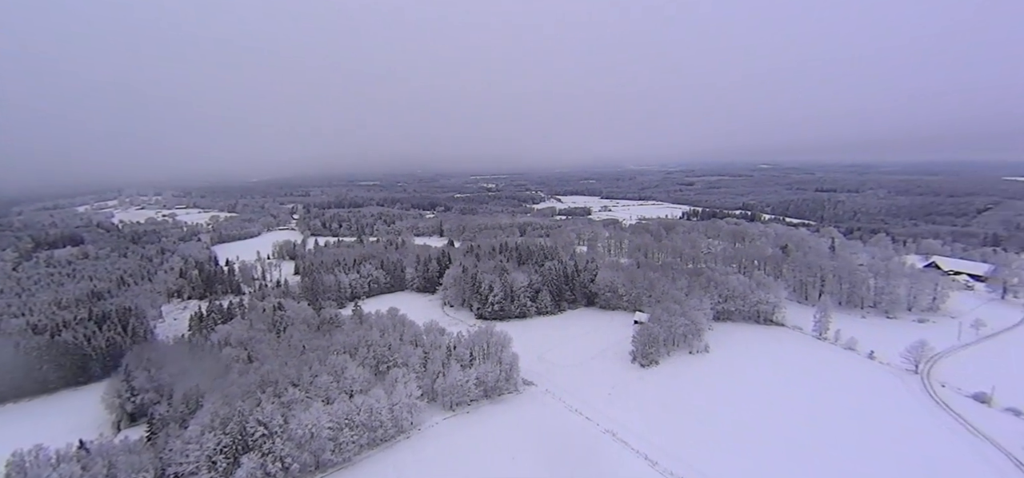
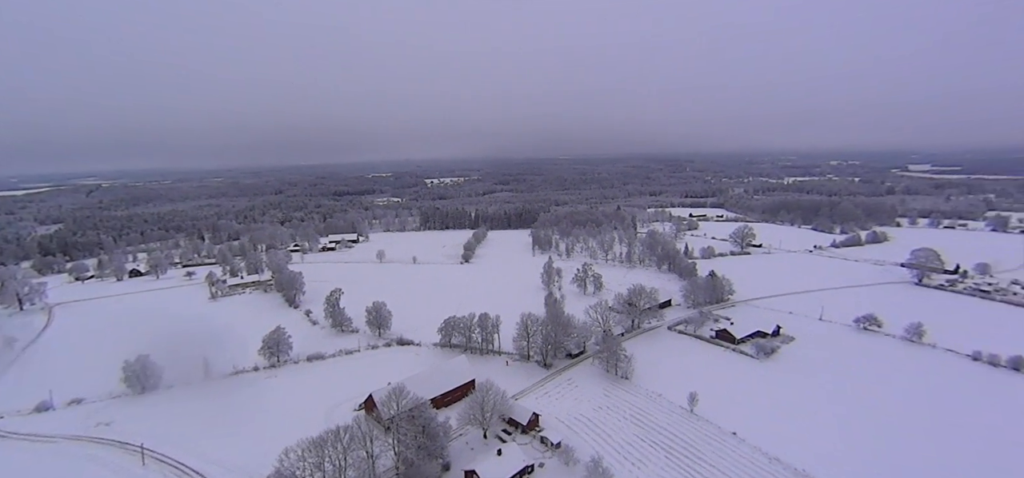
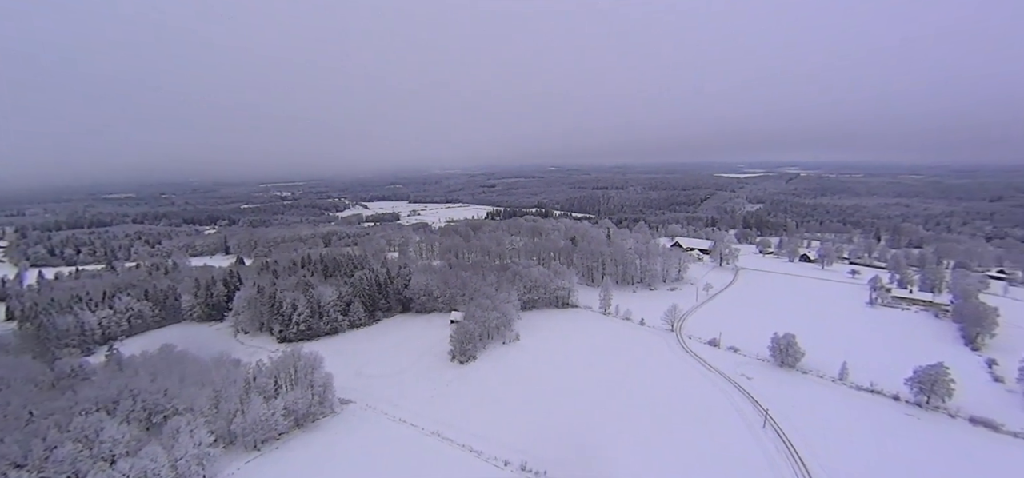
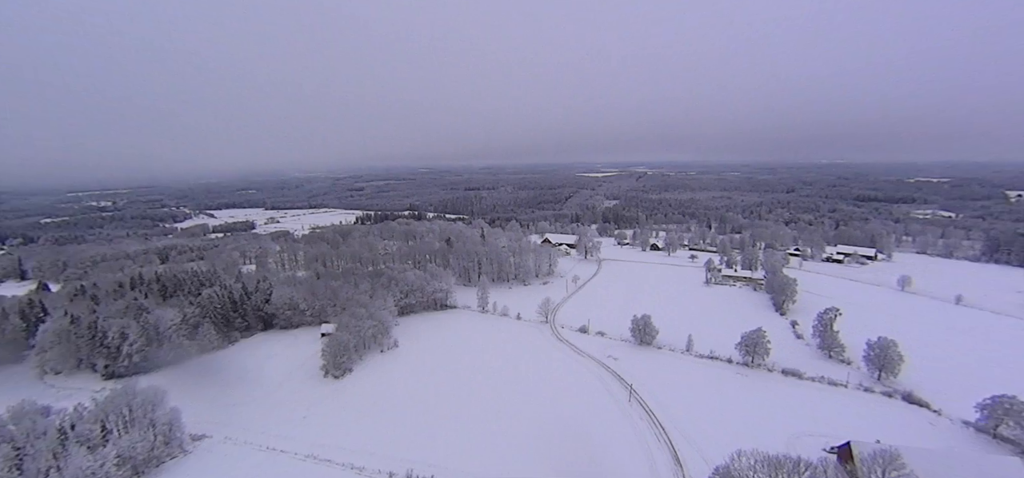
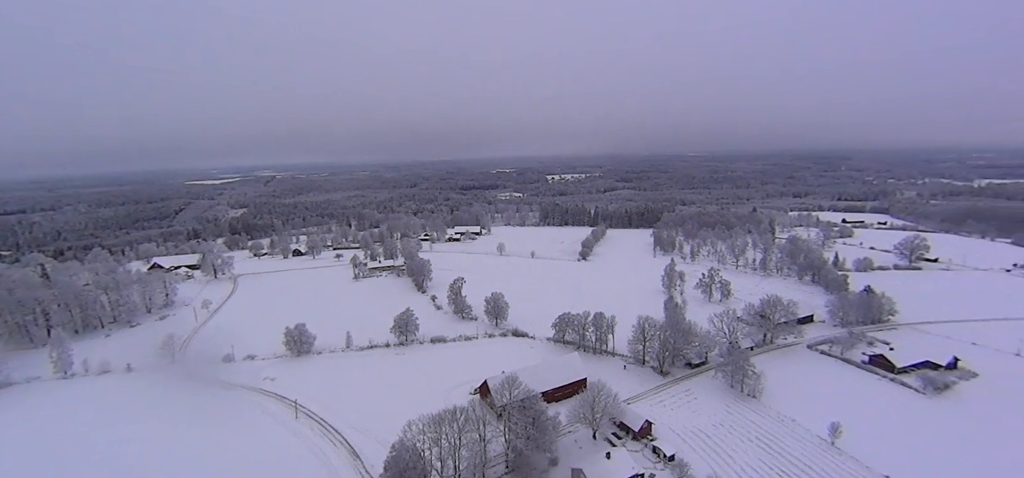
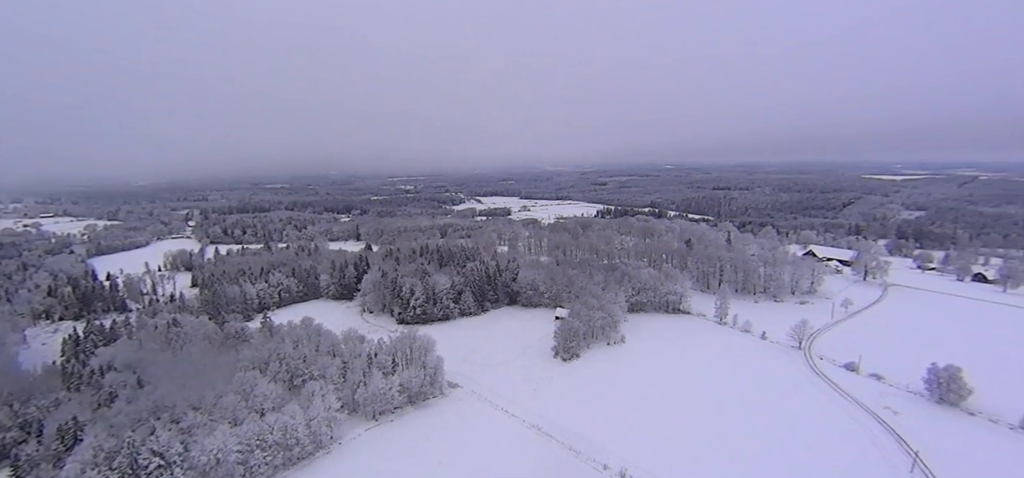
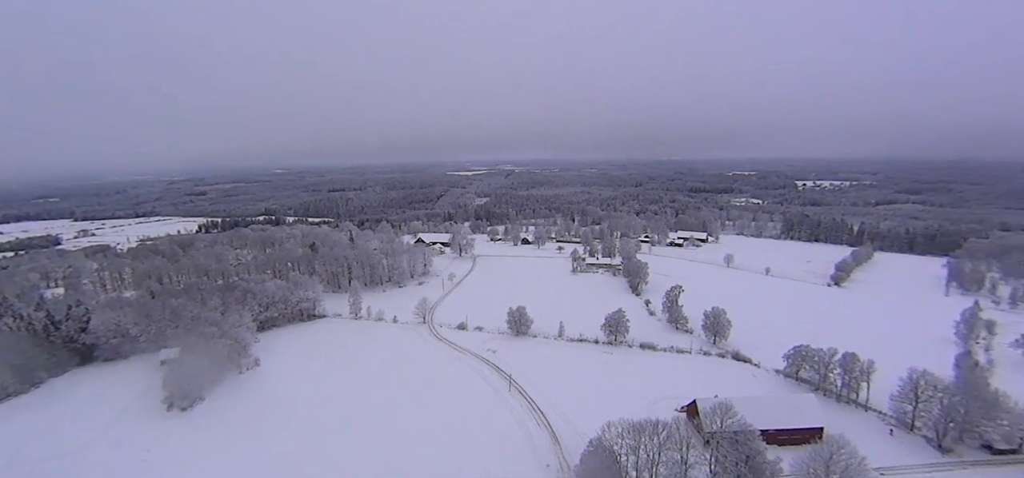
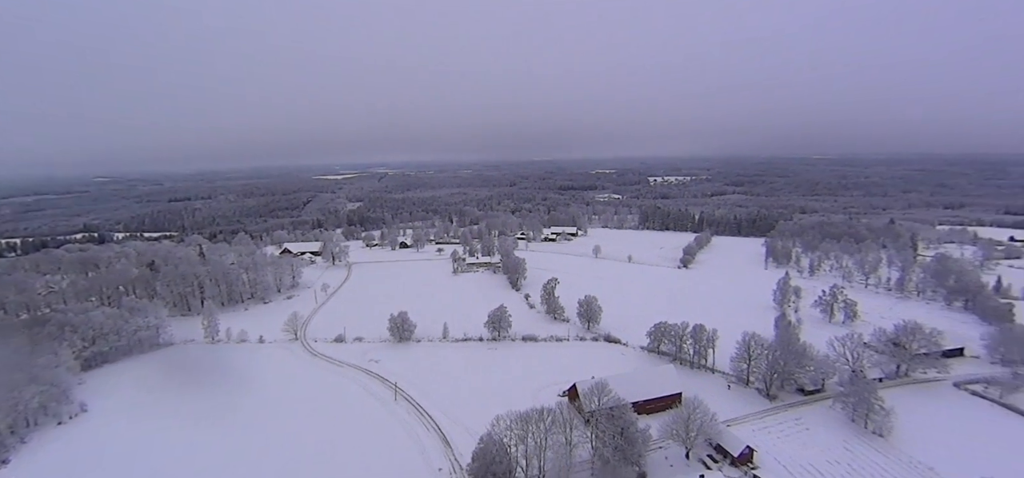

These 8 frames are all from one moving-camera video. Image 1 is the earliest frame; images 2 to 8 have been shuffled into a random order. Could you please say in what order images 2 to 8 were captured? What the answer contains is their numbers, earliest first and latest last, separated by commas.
6, 3, 4, 7, 8, 5, 2
